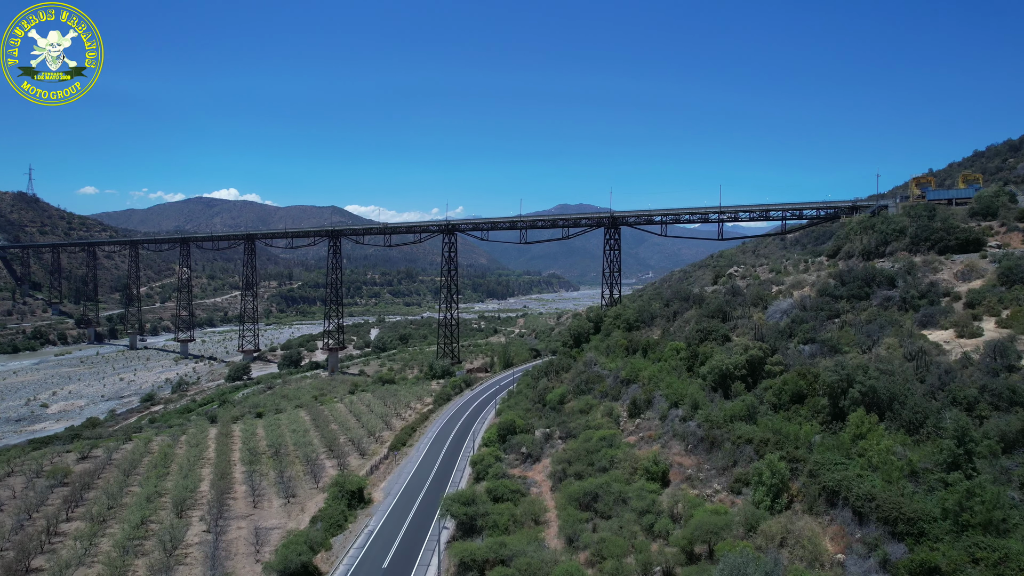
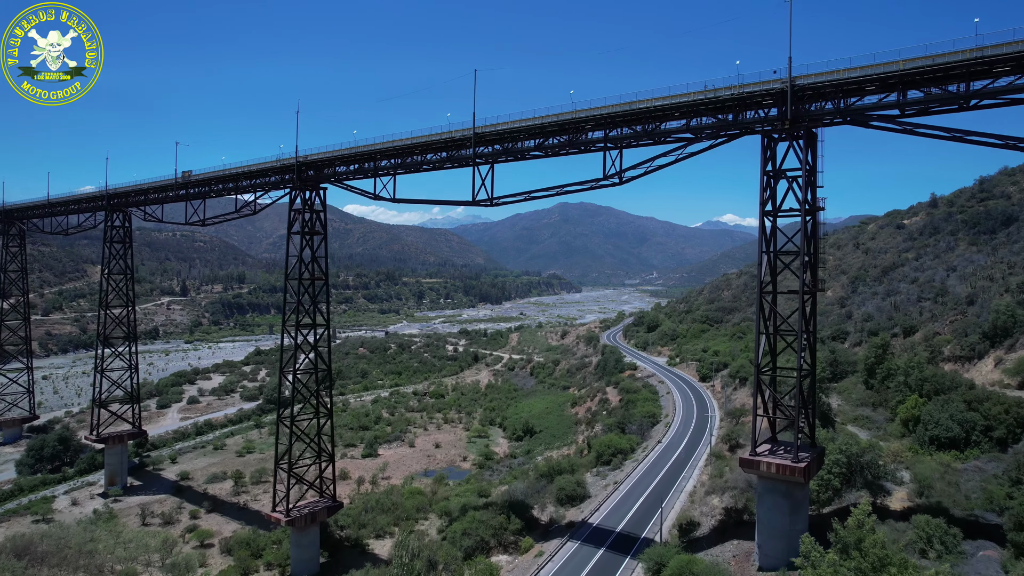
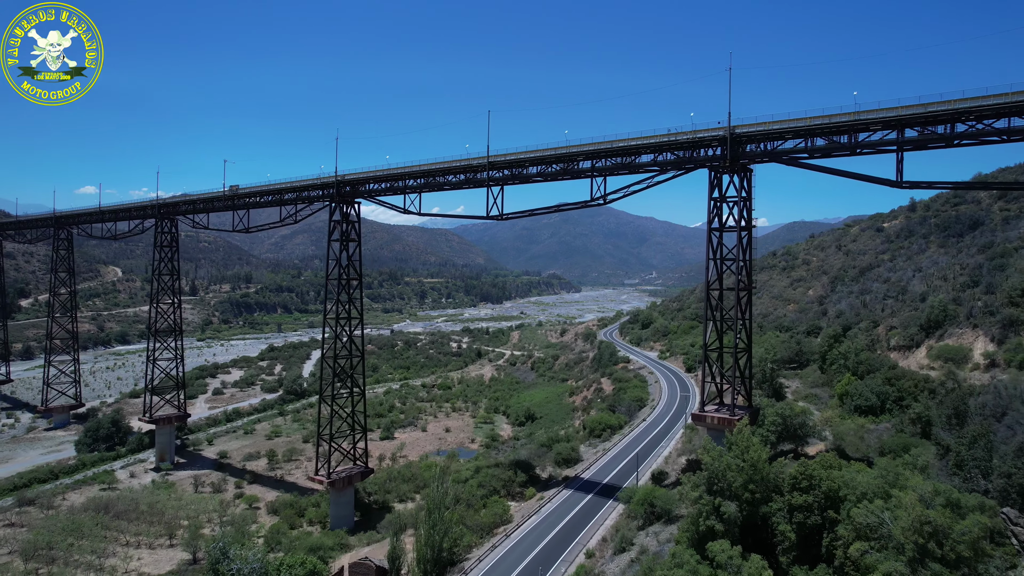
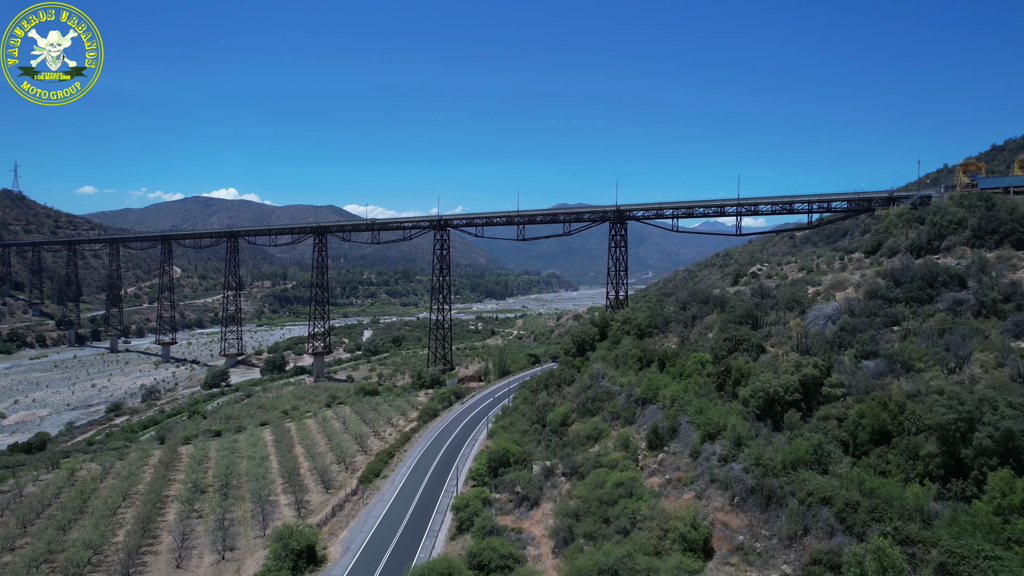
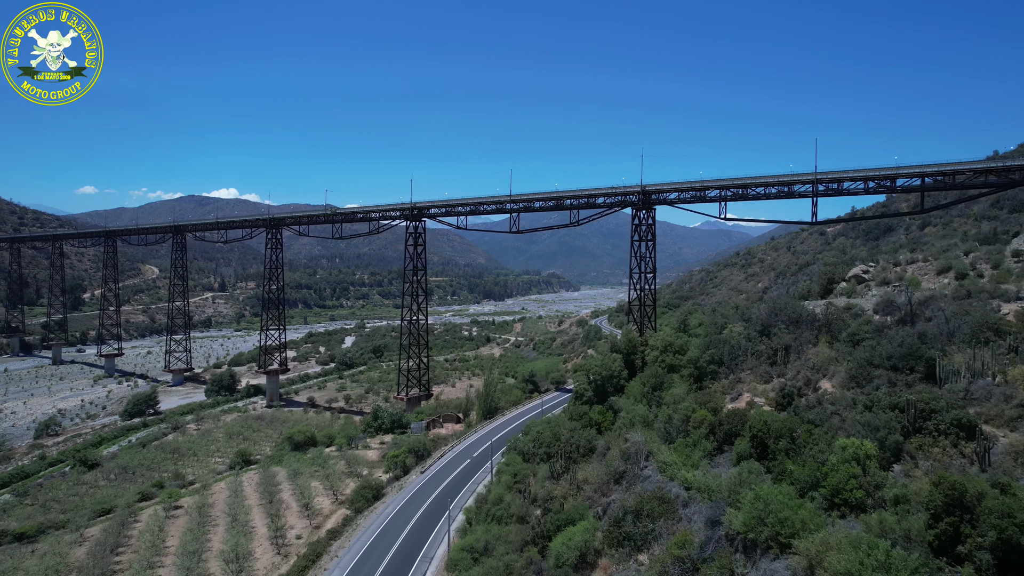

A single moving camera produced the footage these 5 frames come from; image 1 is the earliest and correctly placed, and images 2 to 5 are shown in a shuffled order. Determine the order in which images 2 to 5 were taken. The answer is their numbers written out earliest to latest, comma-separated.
4, 5, 3, 2
